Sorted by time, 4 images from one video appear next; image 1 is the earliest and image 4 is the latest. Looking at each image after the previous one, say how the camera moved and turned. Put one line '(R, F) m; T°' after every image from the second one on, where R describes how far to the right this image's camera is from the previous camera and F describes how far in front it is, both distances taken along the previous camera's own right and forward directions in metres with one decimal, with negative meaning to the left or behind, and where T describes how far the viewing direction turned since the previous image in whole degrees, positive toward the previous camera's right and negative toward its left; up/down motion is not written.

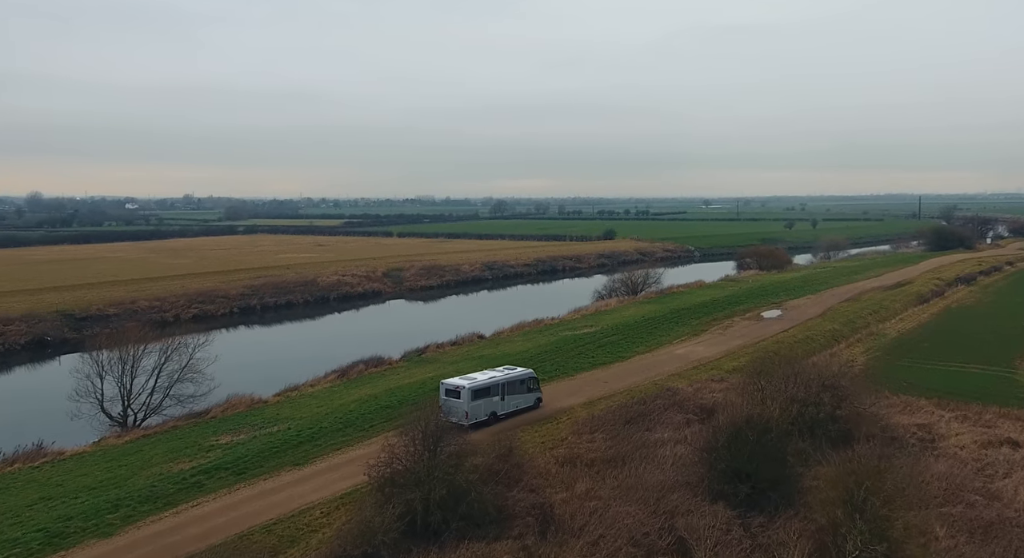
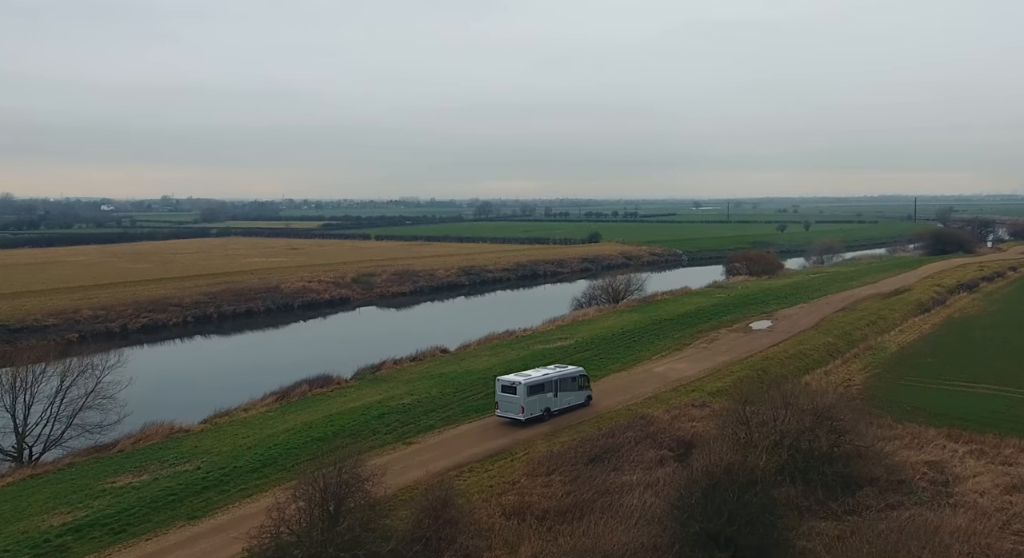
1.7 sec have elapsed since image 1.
(+1.4, +3.6) m; +1°
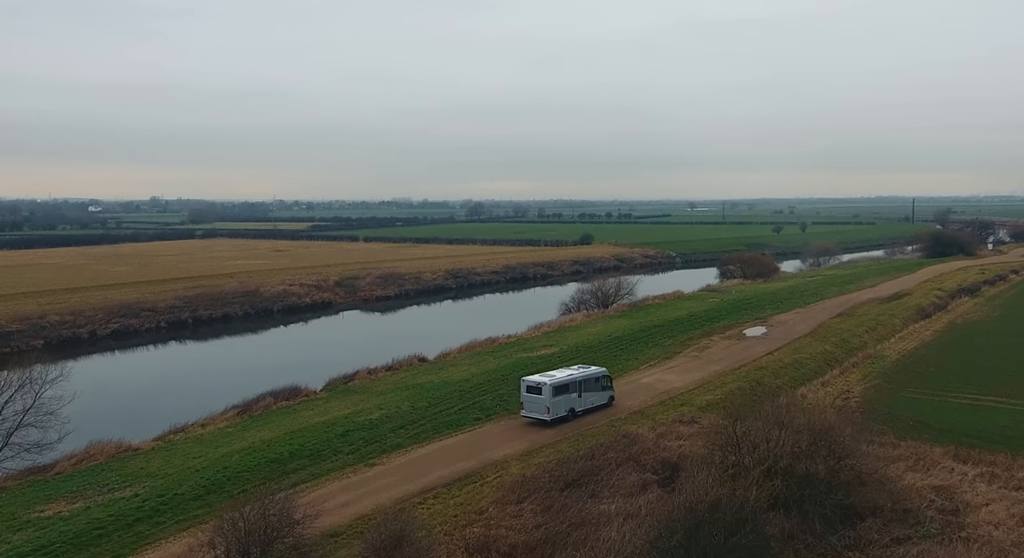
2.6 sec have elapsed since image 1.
(+0.7, +1.9) m; 0°
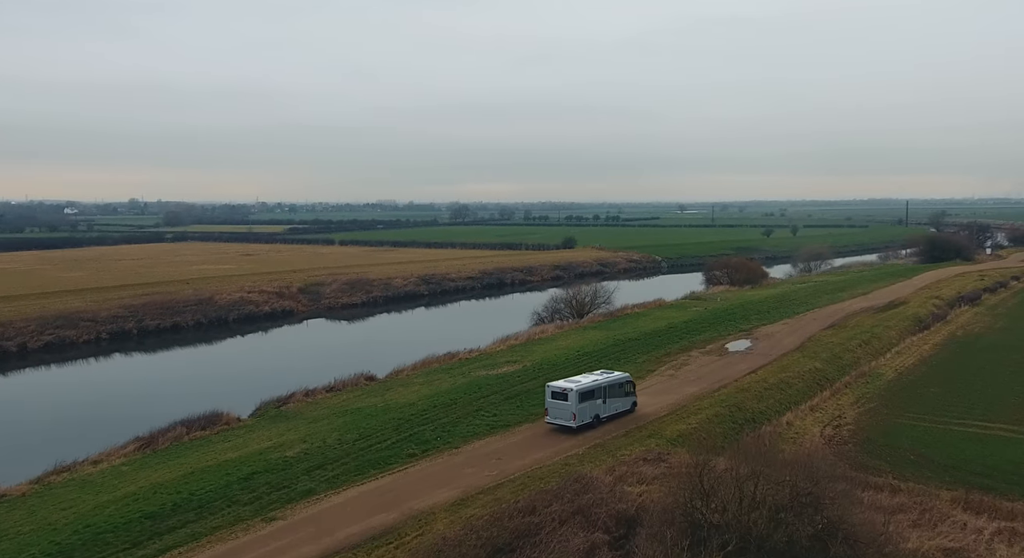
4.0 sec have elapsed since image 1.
(+1.7, +3.6) m; +1°
